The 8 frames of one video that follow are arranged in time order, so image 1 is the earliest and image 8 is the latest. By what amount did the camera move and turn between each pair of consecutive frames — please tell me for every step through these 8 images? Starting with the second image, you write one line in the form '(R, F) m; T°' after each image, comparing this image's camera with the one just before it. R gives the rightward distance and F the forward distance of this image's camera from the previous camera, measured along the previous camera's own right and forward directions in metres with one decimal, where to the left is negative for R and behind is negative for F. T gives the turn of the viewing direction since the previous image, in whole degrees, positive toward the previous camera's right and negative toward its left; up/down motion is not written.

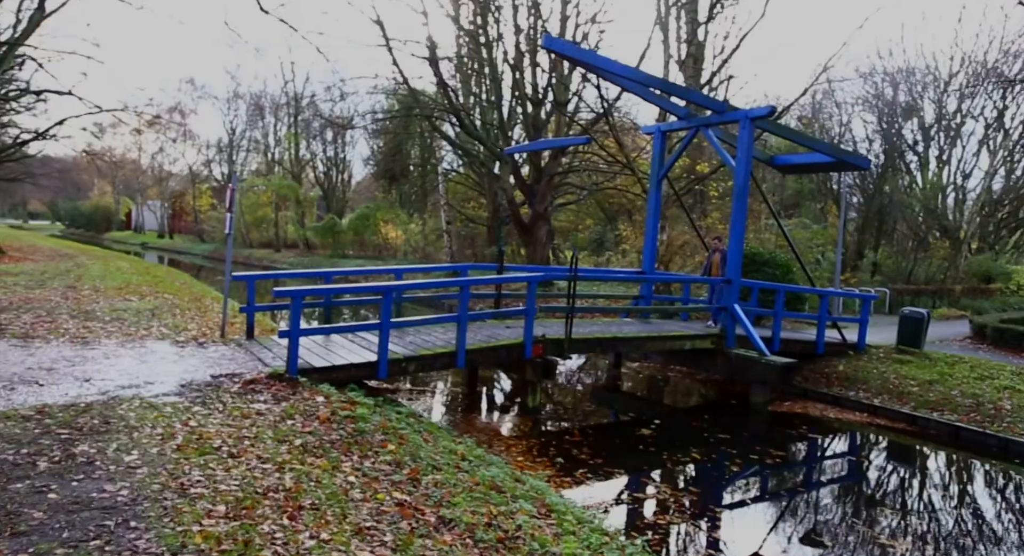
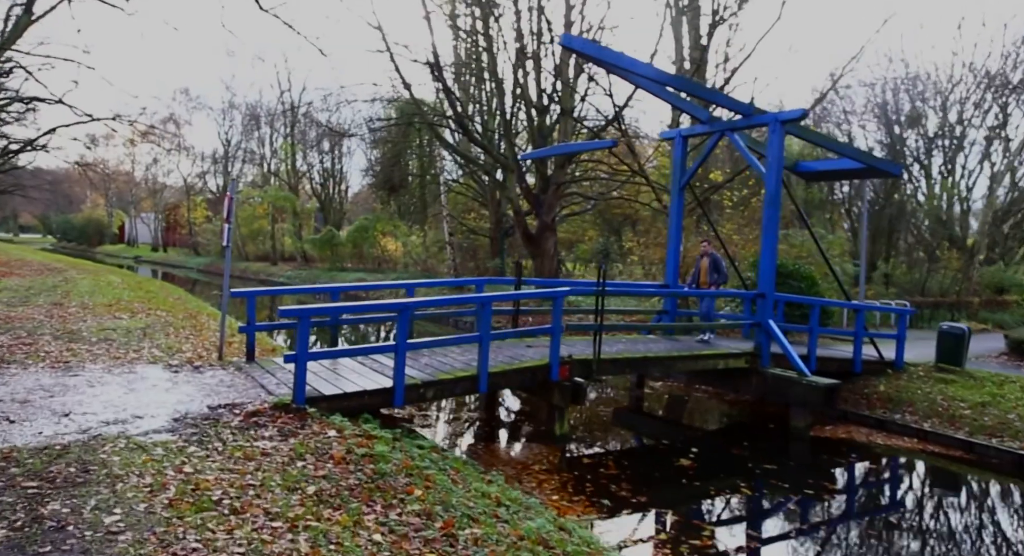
(-0.3, +0.7) m; 0°
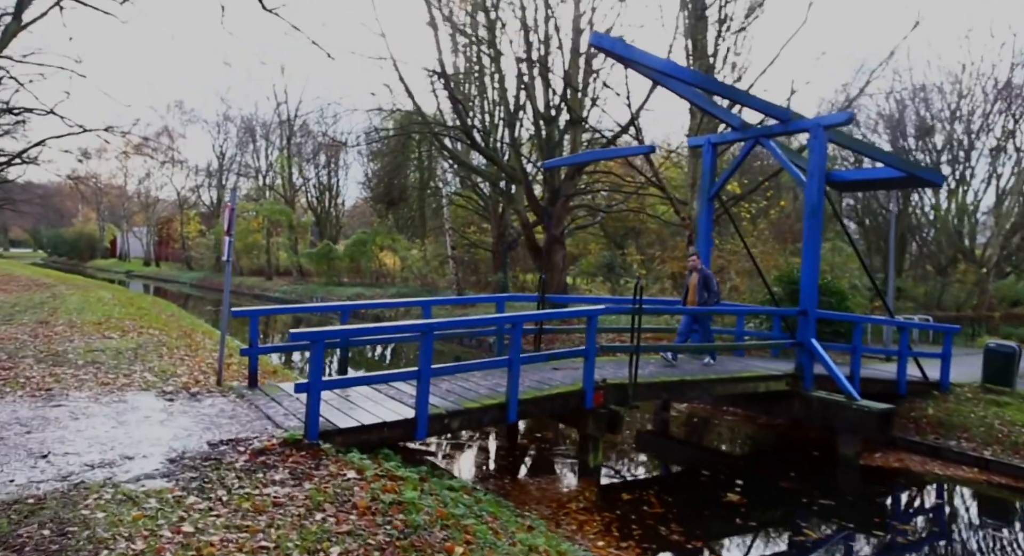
(-0.4, +0.7) m; +1°
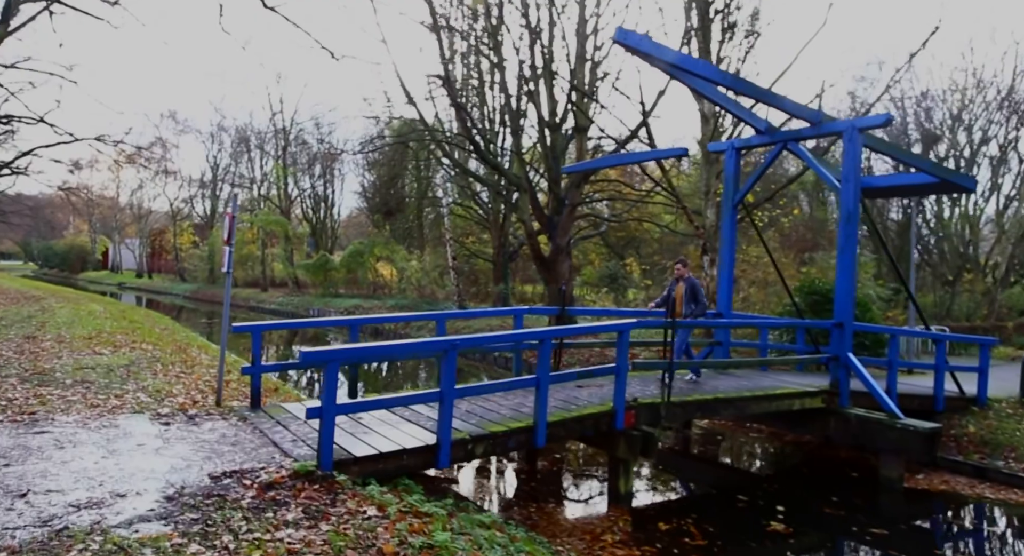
(-0.3, +0.5) m; +1°
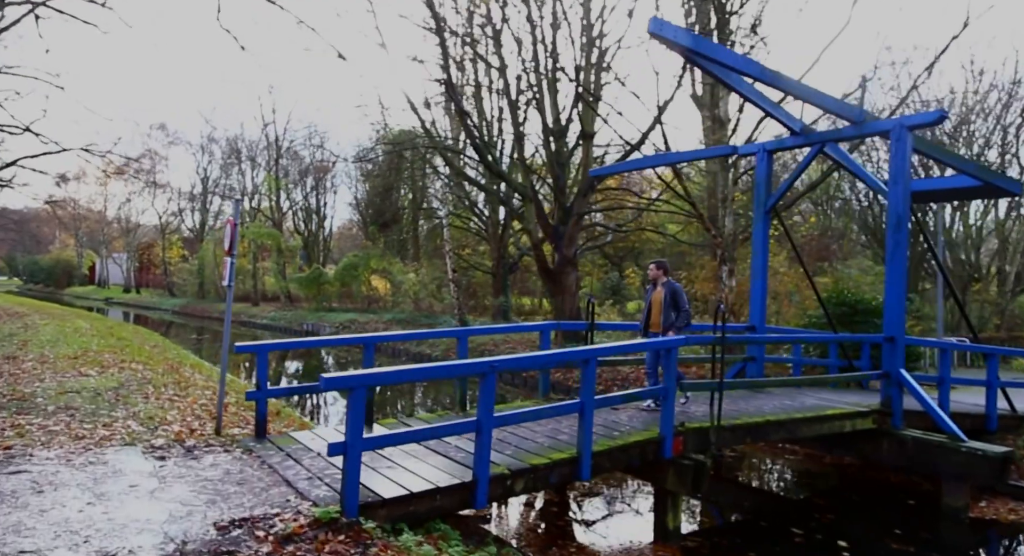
(-0.4, +0.6) m; +1°
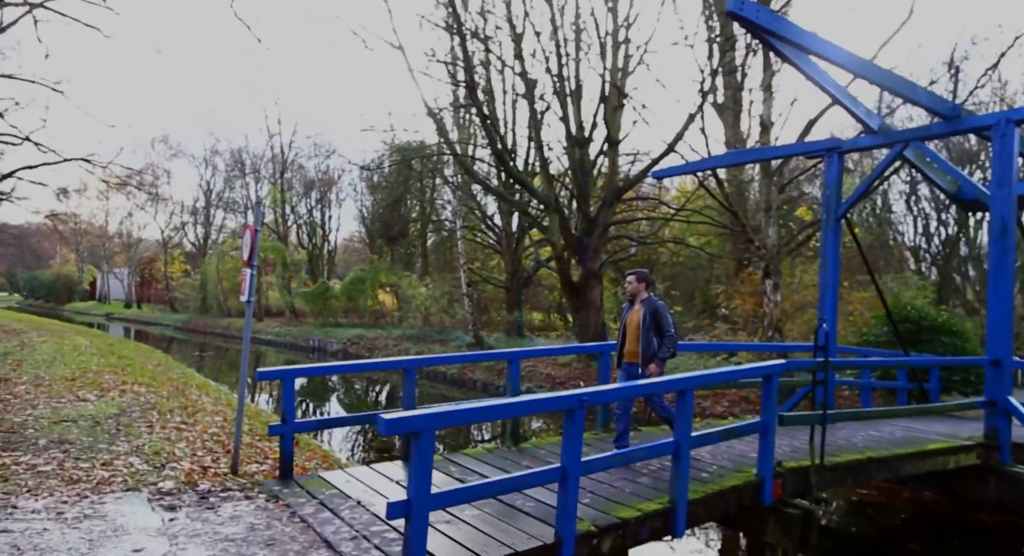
(-0.5, +0.9) m; 0°
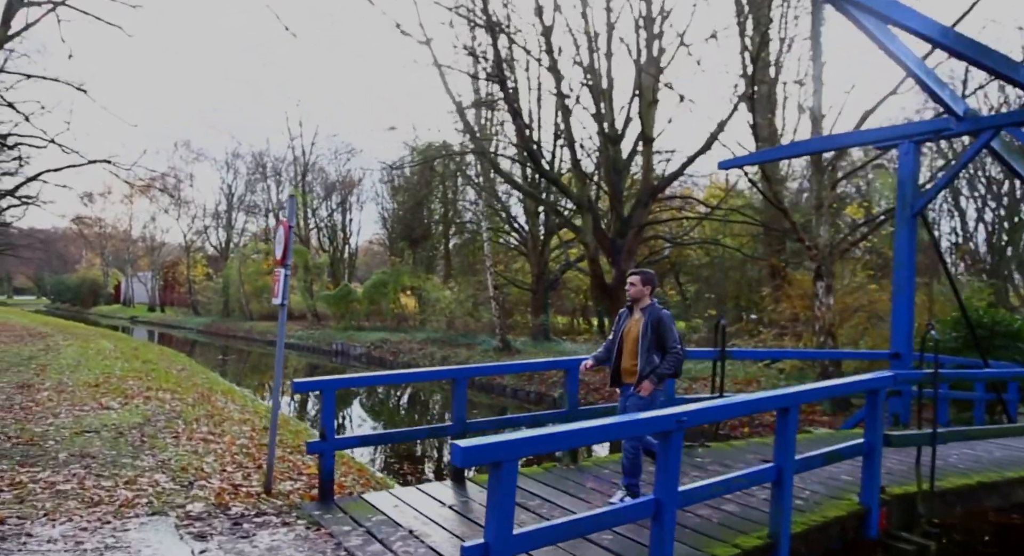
(-0.3, +0.5) m; -2°
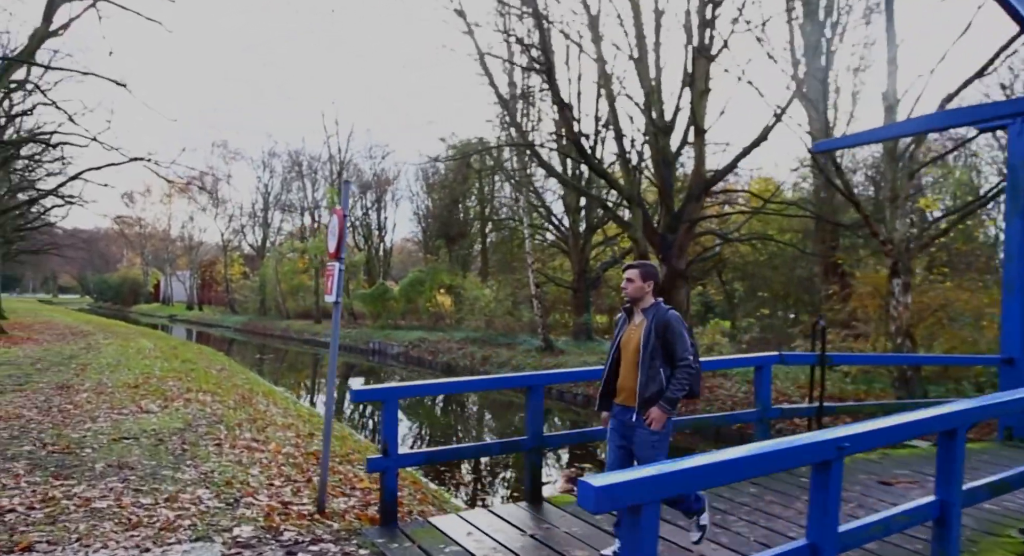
(-0.4, +0.6) m; -3°
